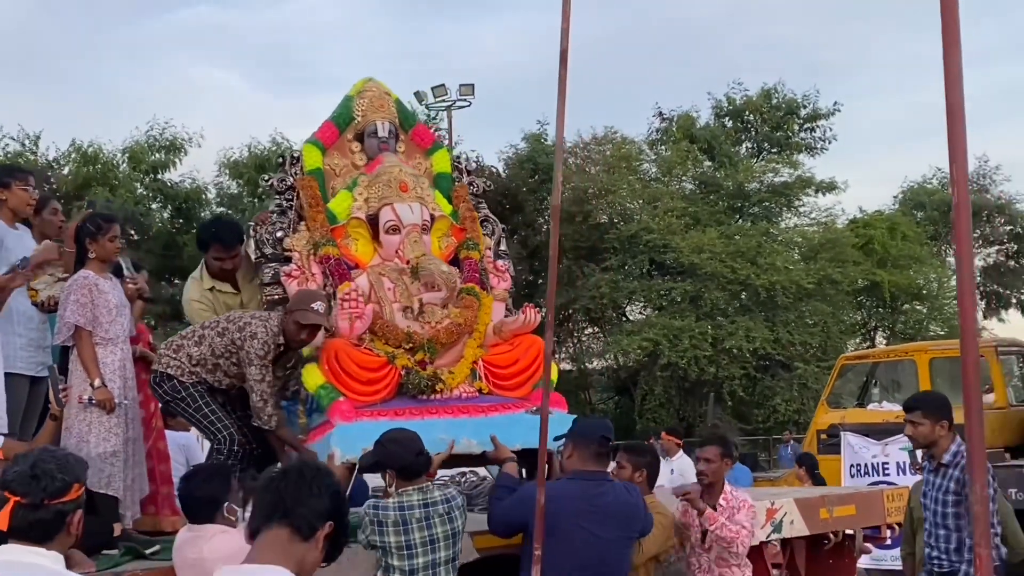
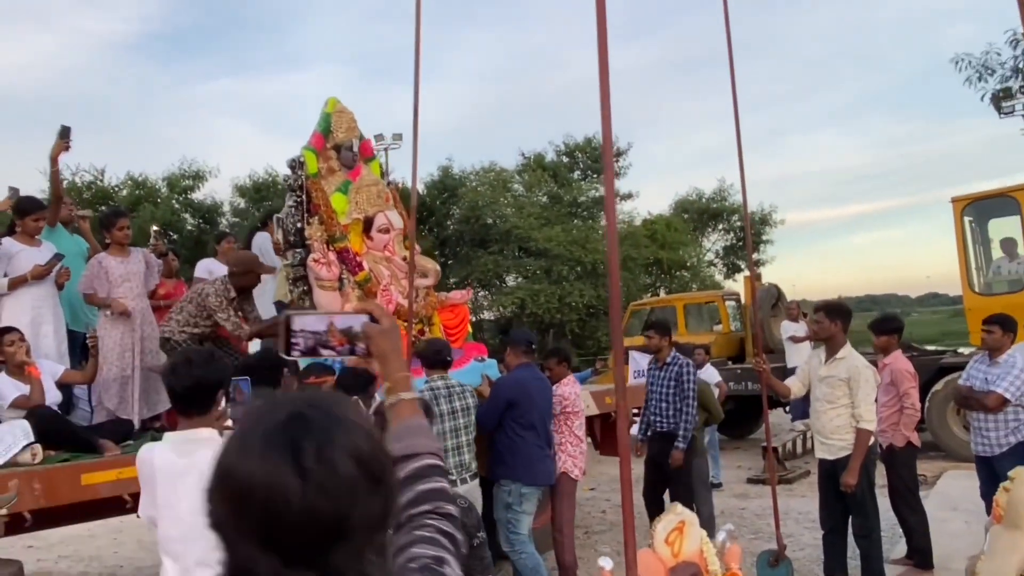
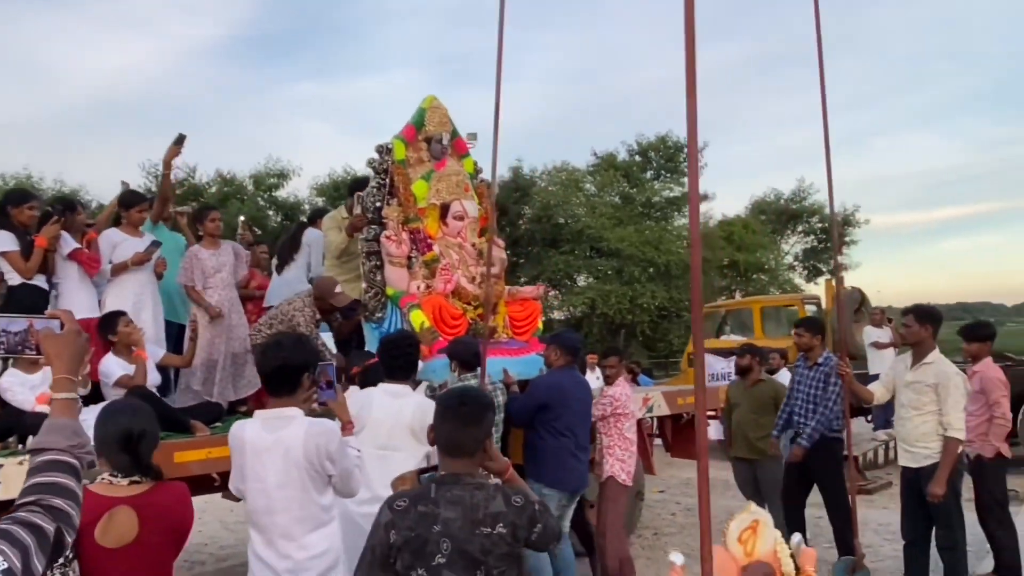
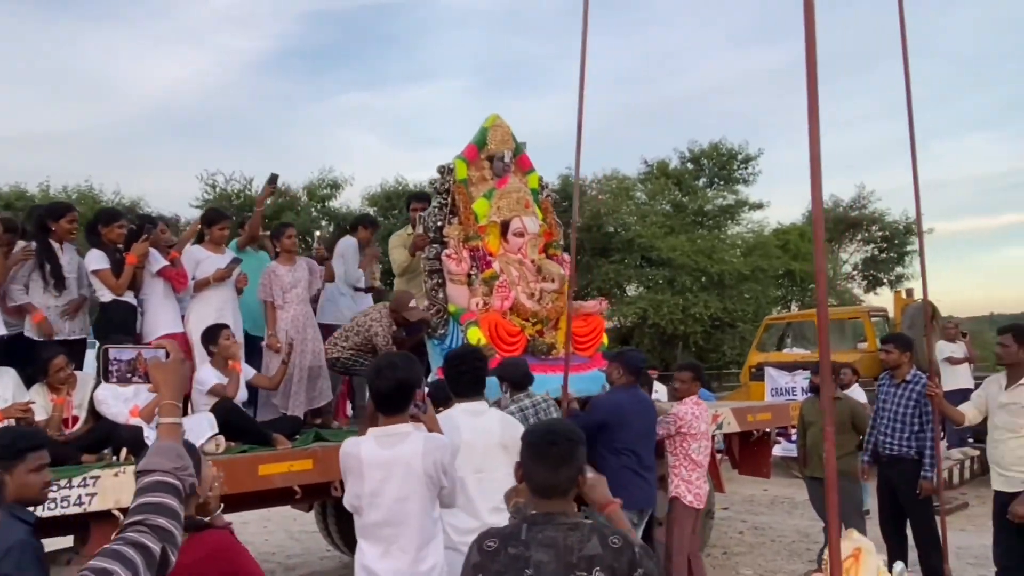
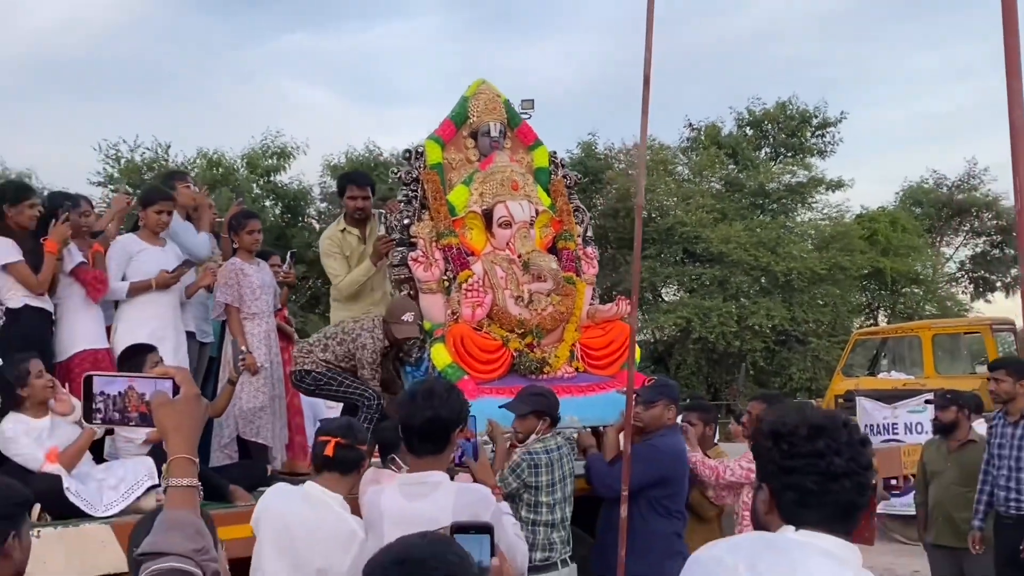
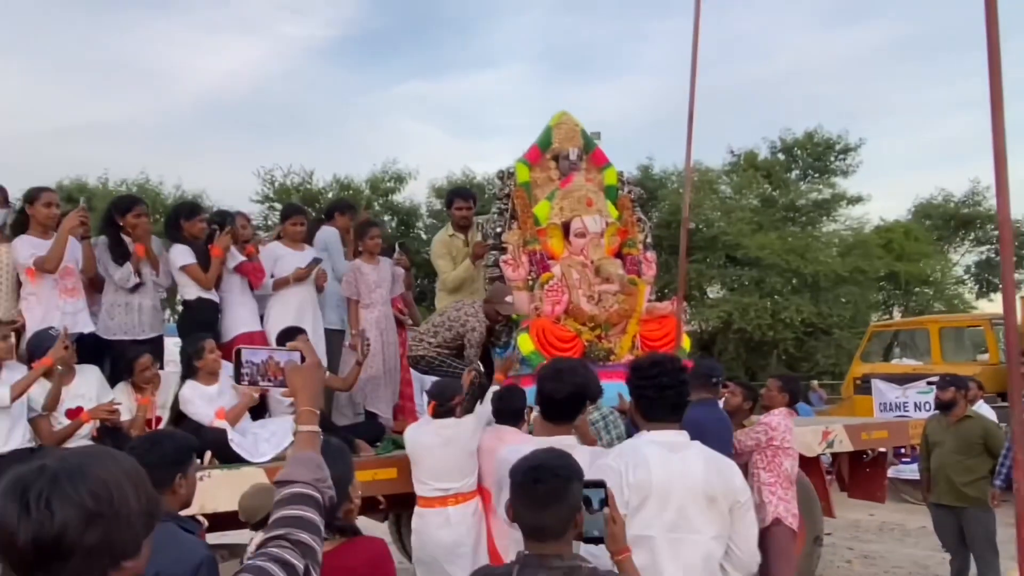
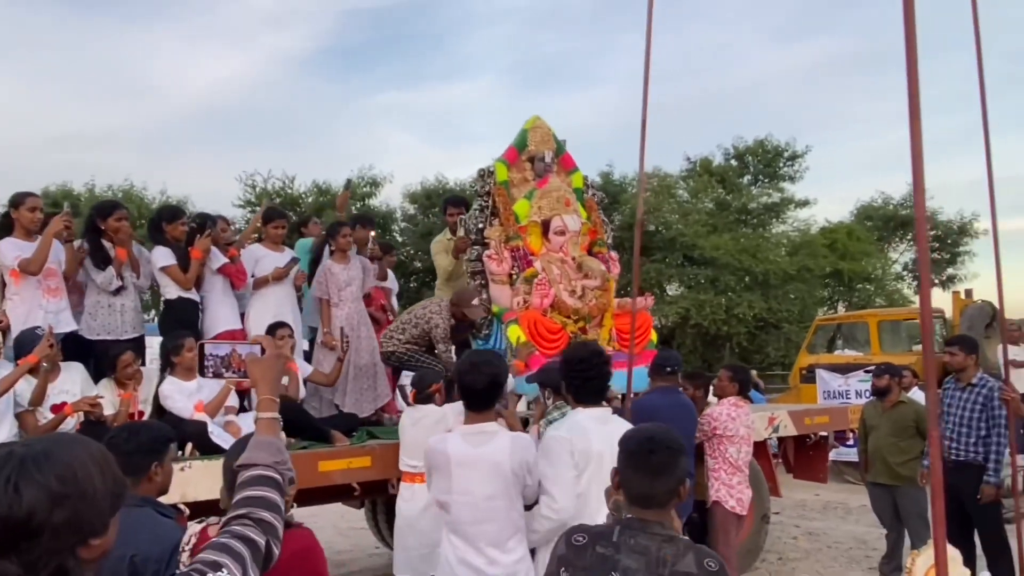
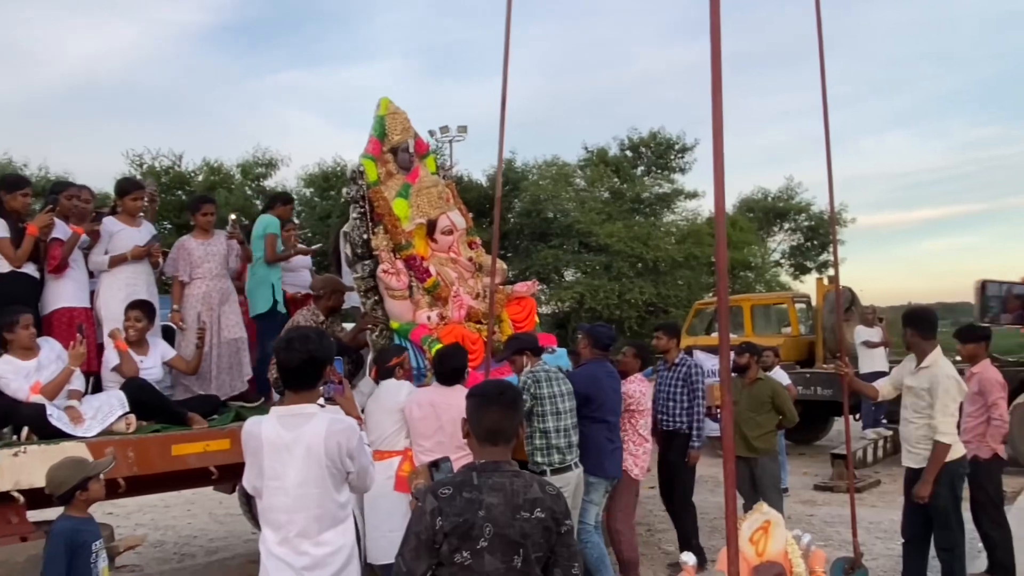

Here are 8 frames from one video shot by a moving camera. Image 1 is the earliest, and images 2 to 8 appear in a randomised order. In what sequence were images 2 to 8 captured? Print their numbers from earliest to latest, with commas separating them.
5, 6, 7, 4, 3, 2, 8
